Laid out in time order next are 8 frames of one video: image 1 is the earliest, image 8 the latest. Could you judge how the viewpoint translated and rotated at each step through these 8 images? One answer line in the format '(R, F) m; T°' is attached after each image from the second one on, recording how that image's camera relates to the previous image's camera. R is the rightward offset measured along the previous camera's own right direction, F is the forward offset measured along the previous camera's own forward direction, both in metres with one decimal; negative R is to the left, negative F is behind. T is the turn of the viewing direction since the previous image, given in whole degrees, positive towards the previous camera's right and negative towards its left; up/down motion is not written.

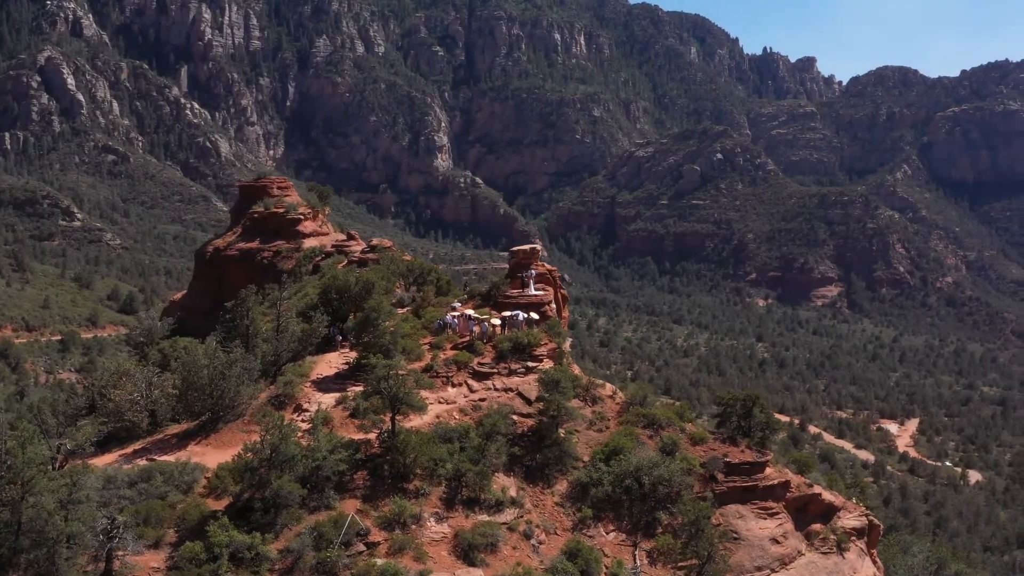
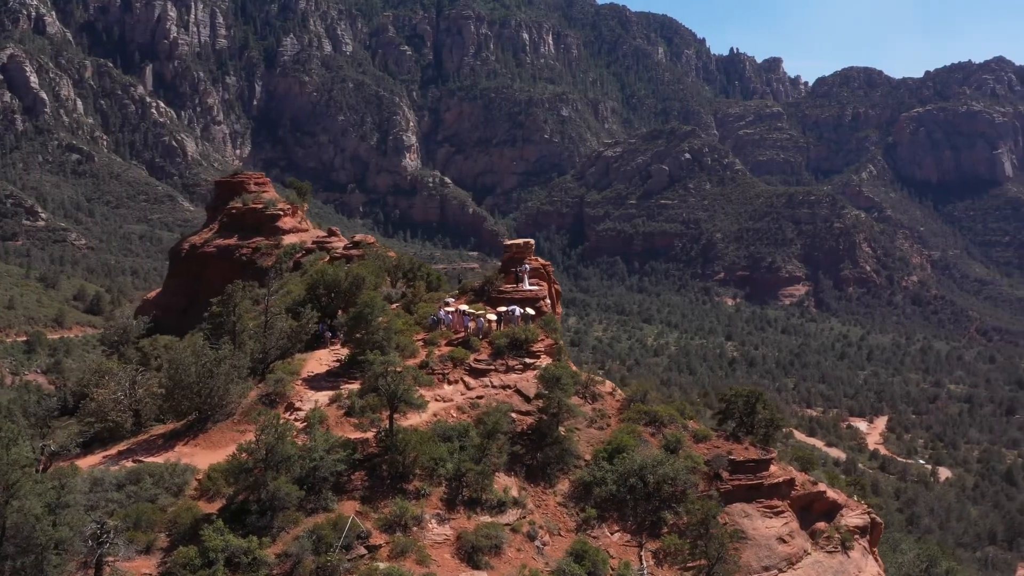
(-0.5, +0.4) m; +2°
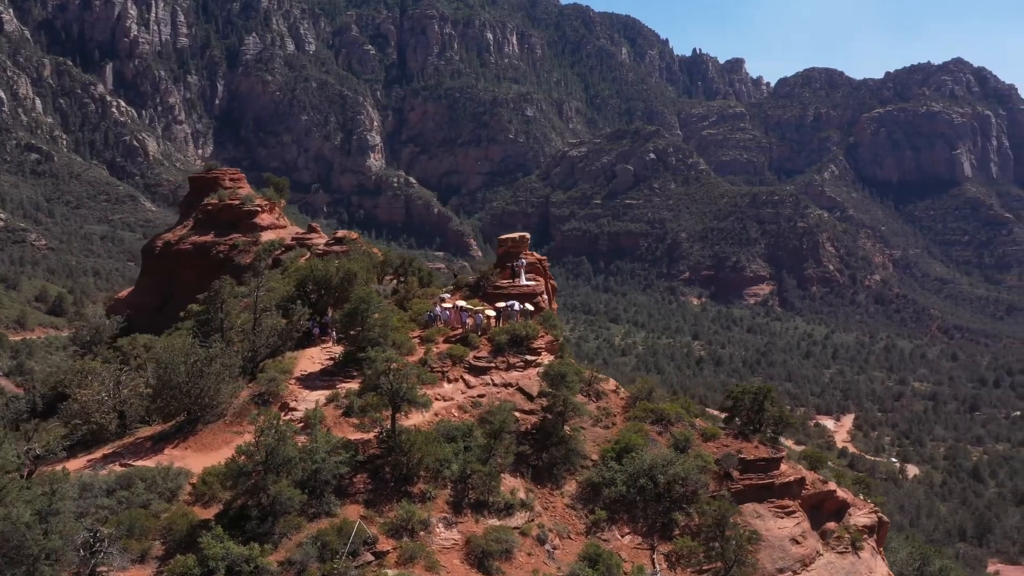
(-0.6, +0.5) m; +2°
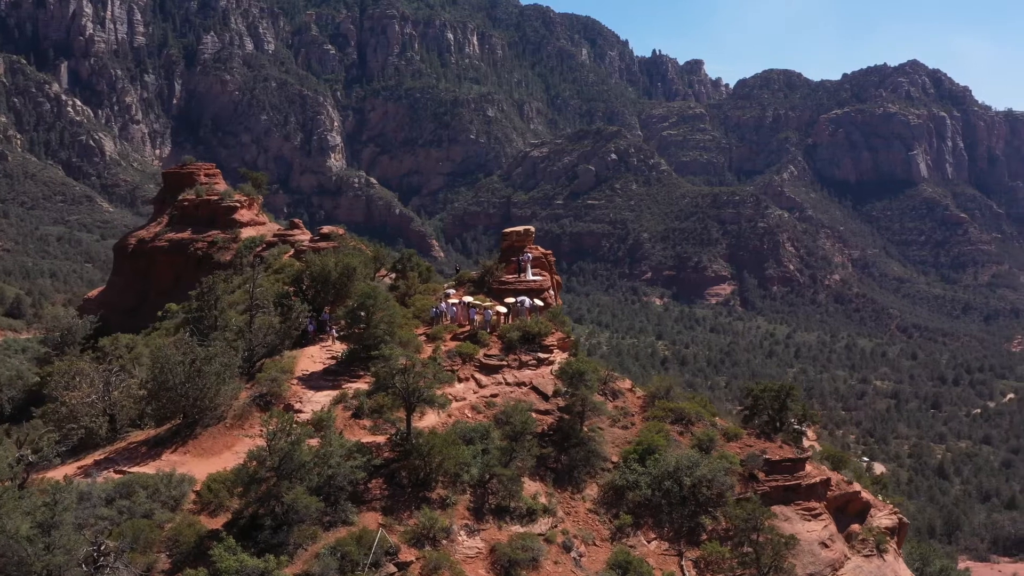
(-0.9, +0.7) m; +2°
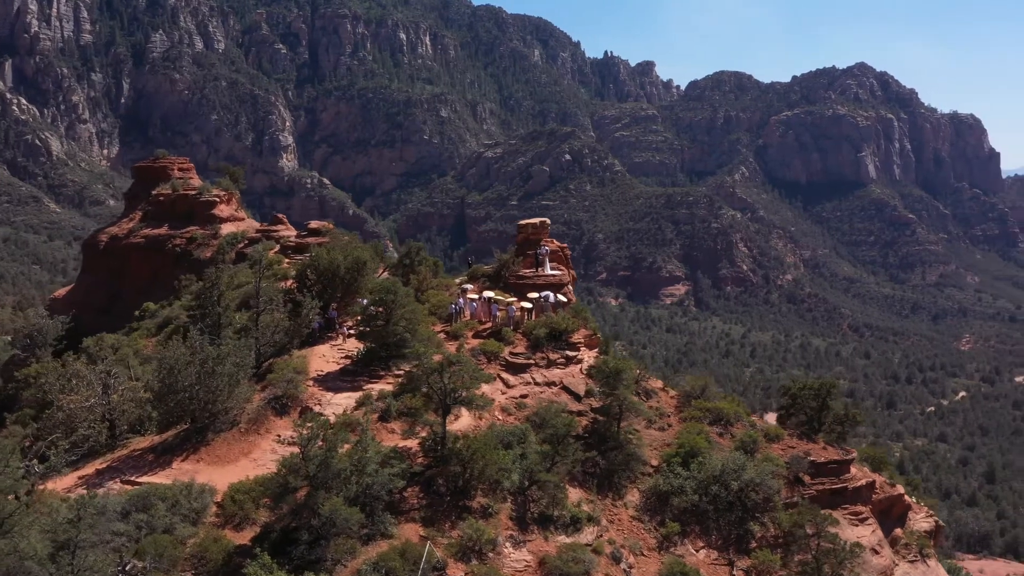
(-1.2, +0.9) m; +2°
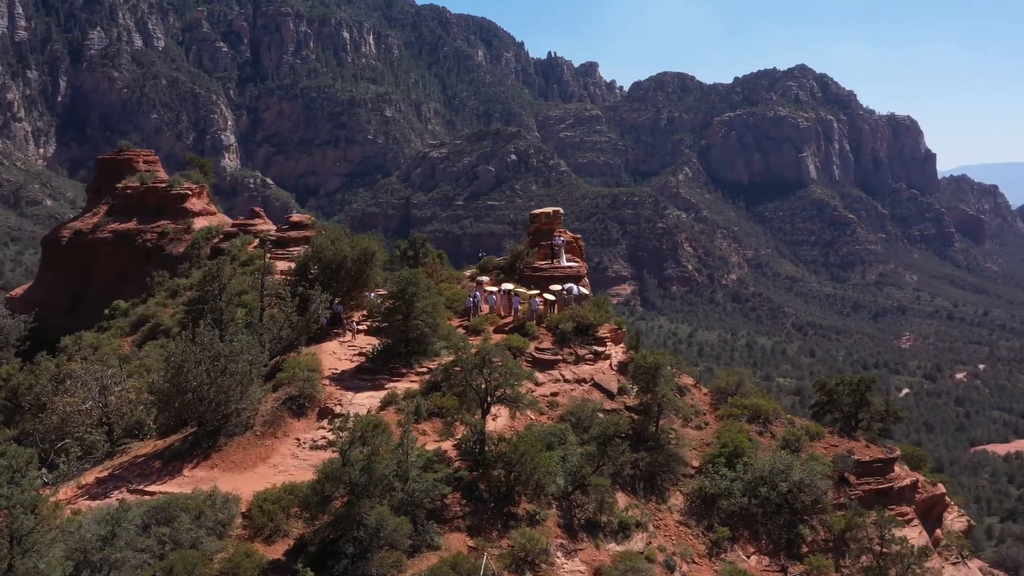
(-1.3, +0.9) m; +2°
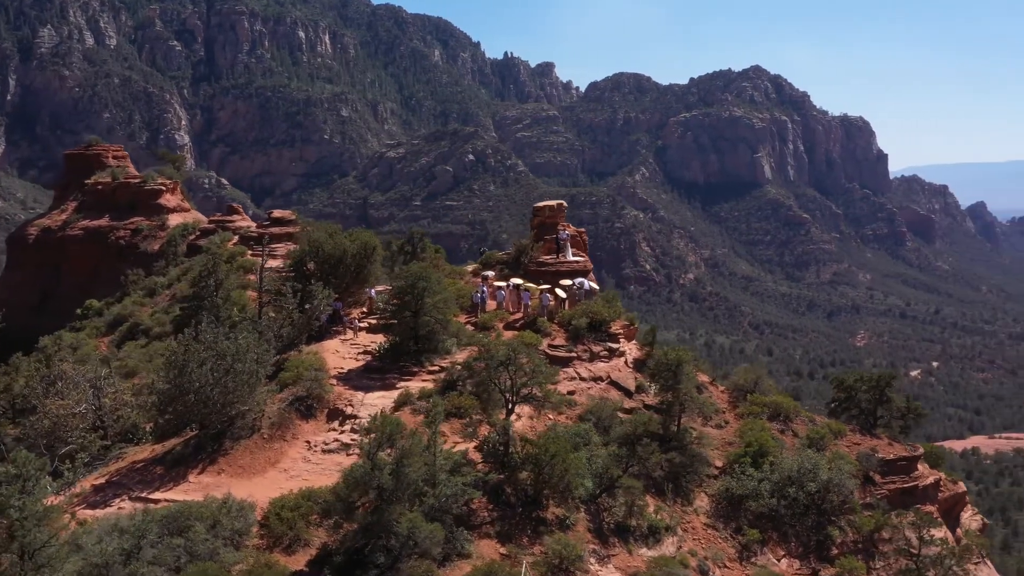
(-0.8, +0.6) m; +2°
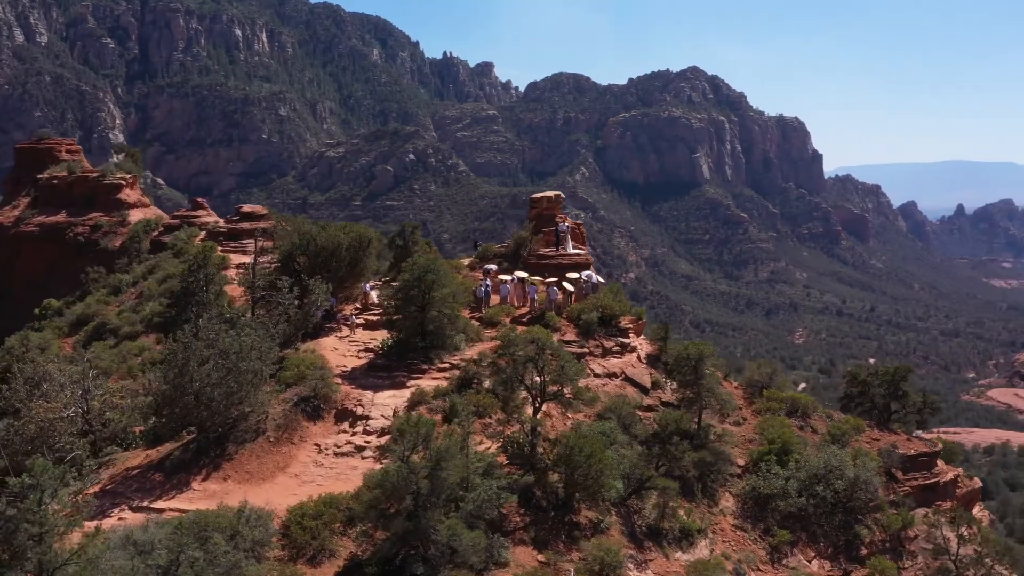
(-0.9, +0.6) m; +3°
